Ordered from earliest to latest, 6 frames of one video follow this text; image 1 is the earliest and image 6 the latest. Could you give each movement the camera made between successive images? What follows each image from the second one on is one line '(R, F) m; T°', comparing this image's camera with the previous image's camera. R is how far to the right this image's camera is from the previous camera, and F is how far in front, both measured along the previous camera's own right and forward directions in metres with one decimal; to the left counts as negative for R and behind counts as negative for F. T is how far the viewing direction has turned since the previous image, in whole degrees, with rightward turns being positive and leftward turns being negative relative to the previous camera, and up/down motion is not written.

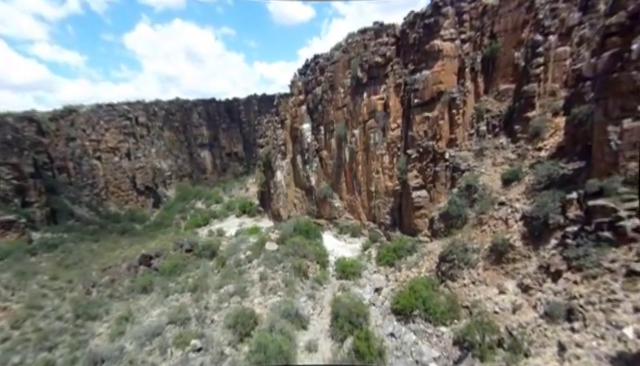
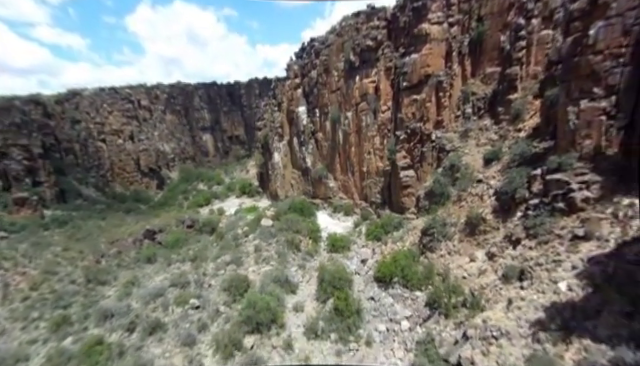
(+0.5, -0.7) m; -1°
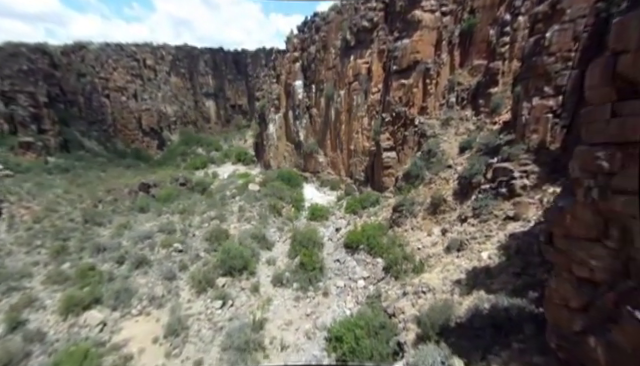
(+0.8, -0.9) m; 0°
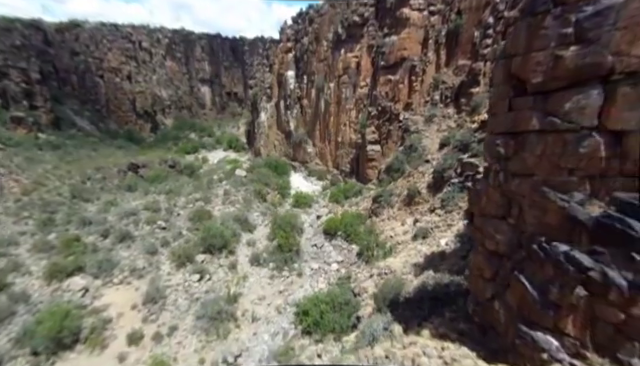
(+0.5, -0.5) m; +1°
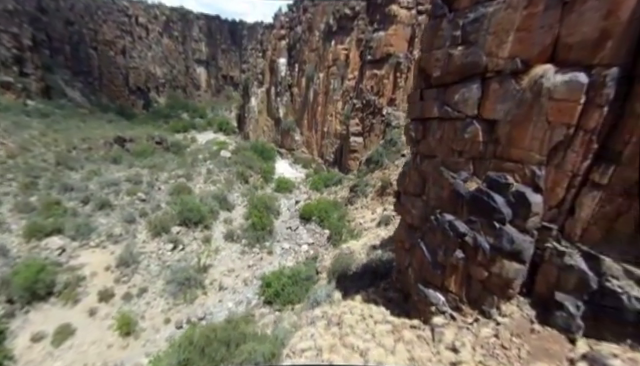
(+0.6, -0.5) m; +1°
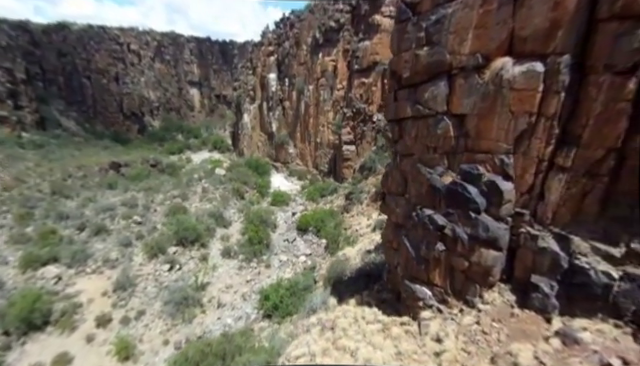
(+0.2, -0.1) m; 0°
